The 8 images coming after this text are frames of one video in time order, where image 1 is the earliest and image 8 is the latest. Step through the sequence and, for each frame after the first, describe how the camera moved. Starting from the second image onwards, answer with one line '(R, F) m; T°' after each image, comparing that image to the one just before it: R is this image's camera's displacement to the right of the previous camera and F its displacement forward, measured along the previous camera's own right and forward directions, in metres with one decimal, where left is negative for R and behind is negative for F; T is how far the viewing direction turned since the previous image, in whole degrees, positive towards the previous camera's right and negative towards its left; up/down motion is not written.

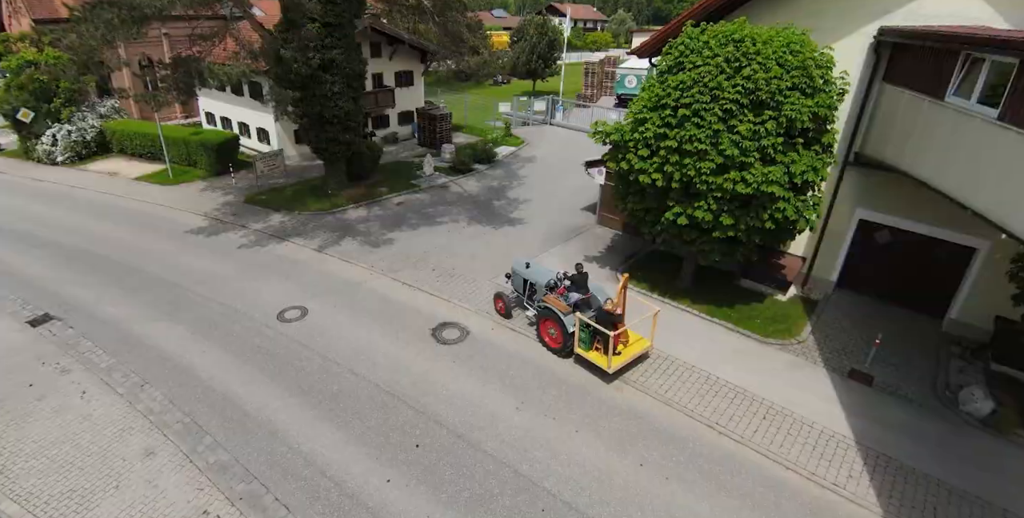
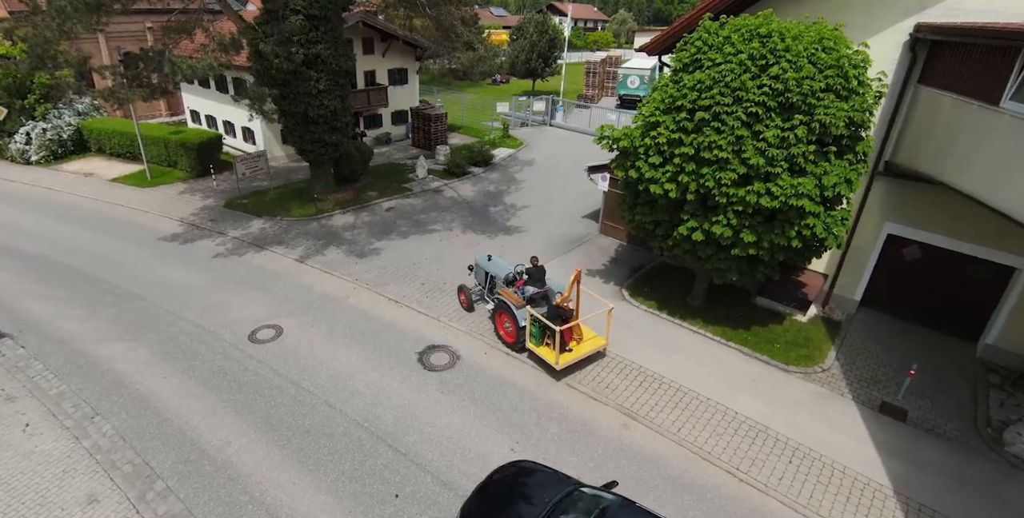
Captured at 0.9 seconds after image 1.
(+0.1, +1.2) m; 0°
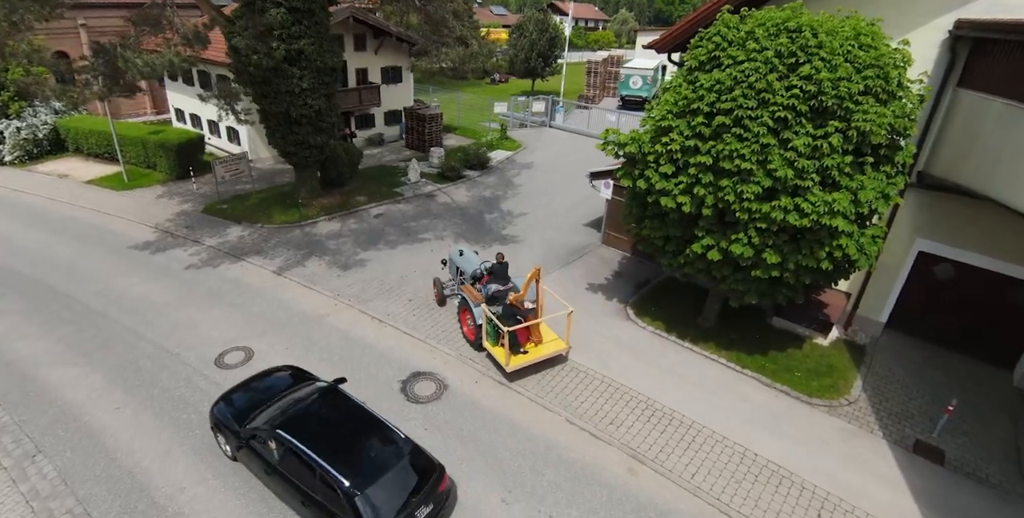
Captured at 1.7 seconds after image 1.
(+0.1, +1.1) m; 0°
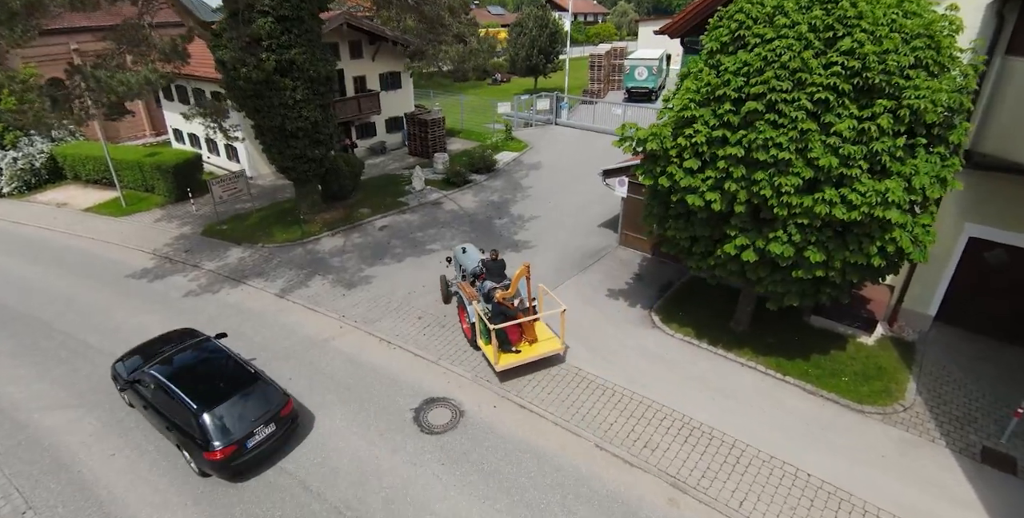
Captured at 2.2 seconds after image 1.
(0.0, +0.8) m; -1°
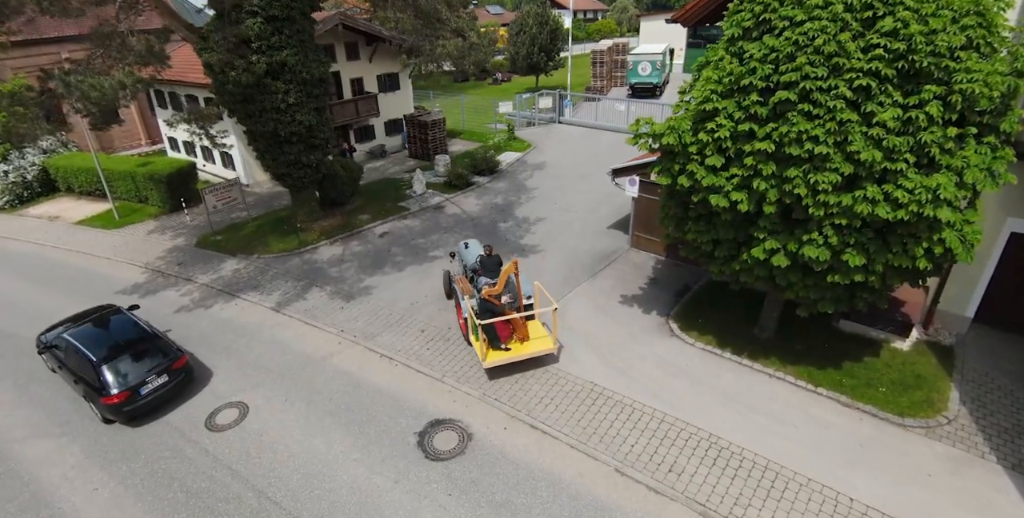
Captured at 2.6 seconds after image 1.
(-0.1, +0.7) m; 0°
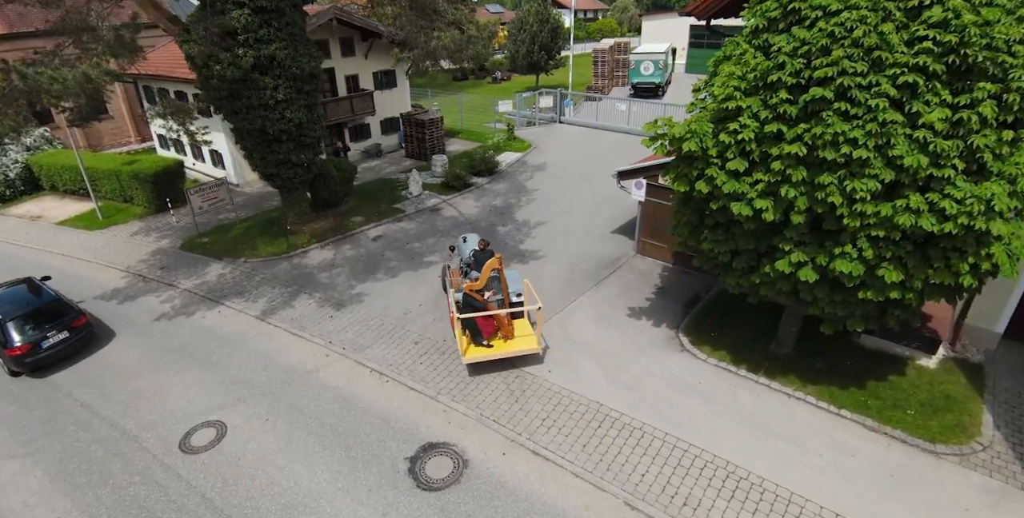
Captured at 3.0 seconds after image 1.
(0.0, +0.7) m; 0°
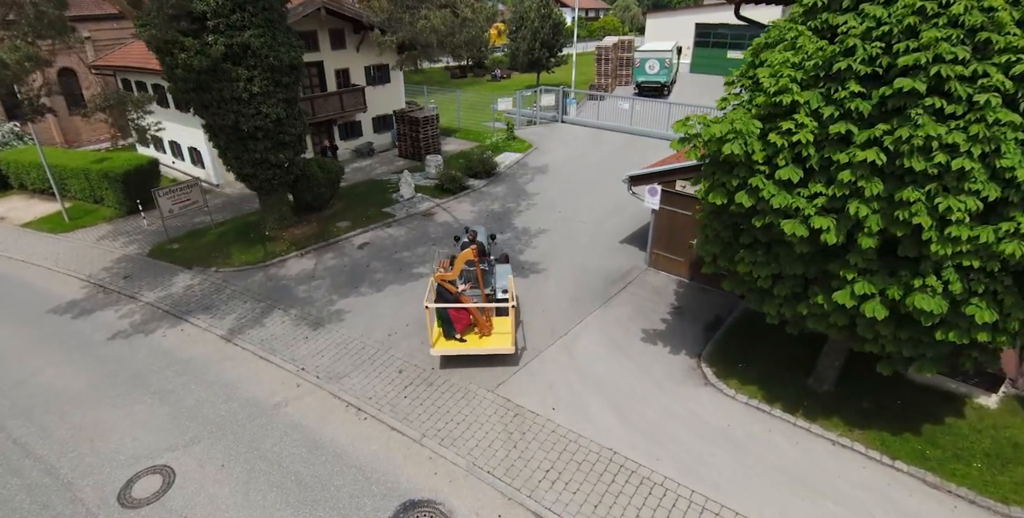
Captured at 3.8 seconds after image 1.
(0.0, +1.3) m; 0°
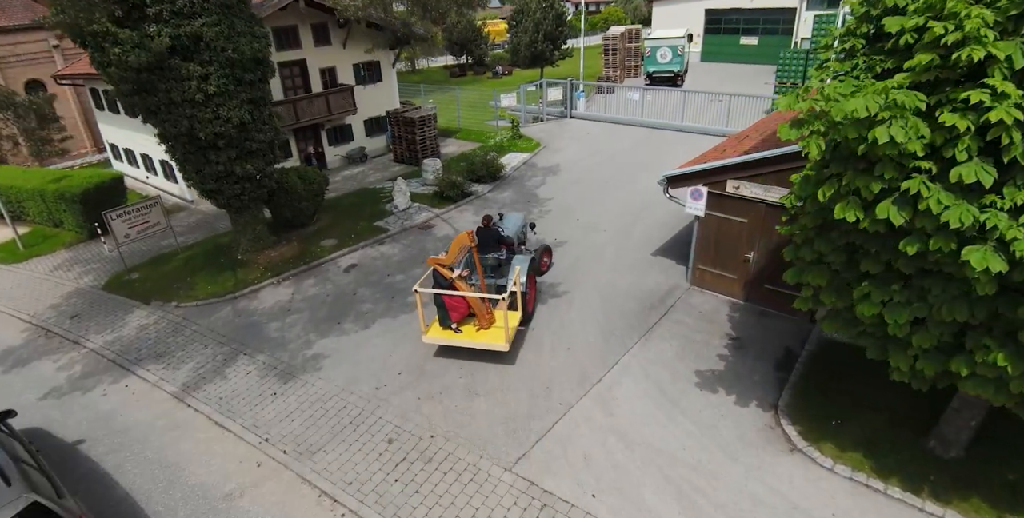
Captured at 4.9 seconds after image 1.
(-0.1, +2.1) m; -1°
